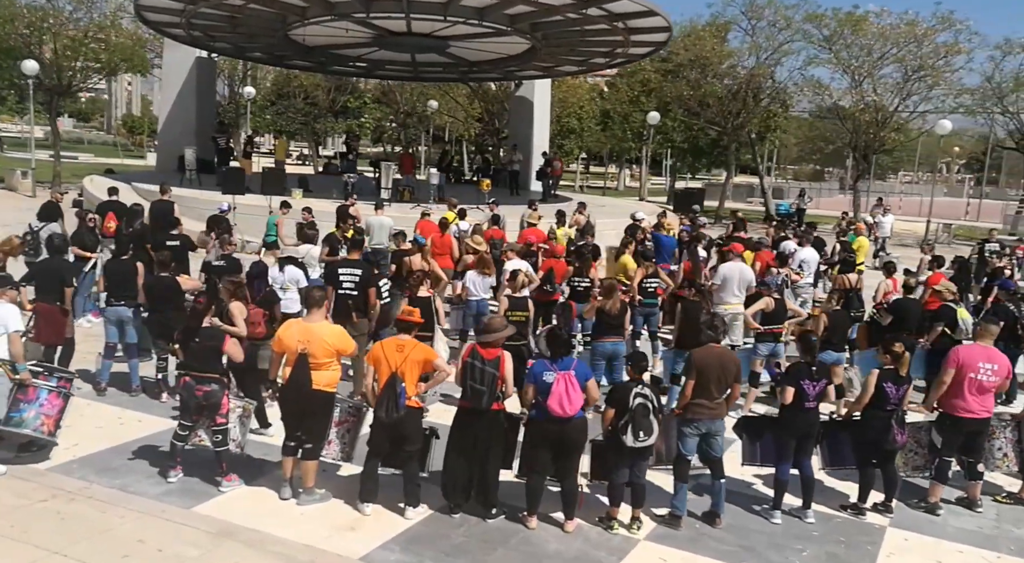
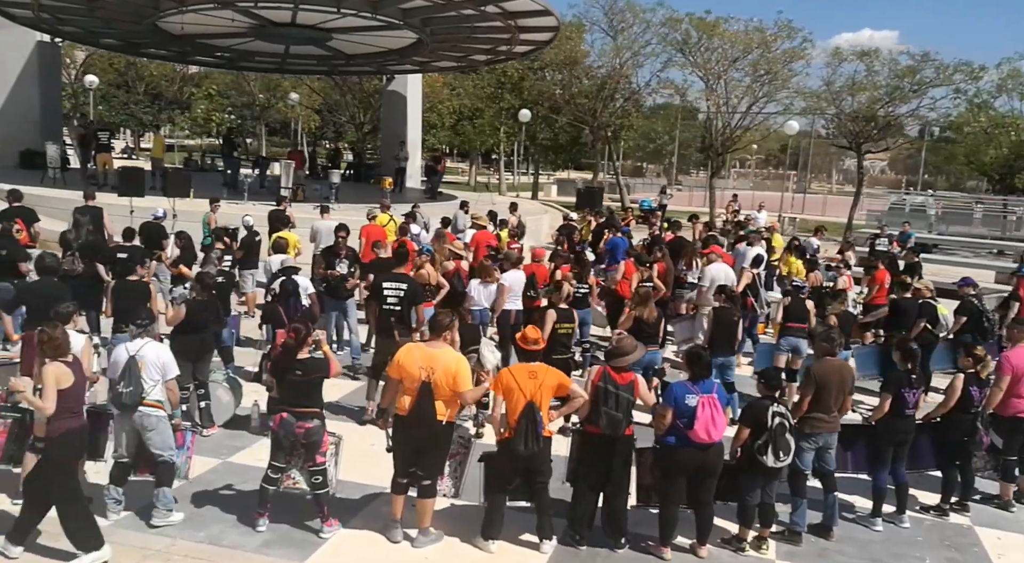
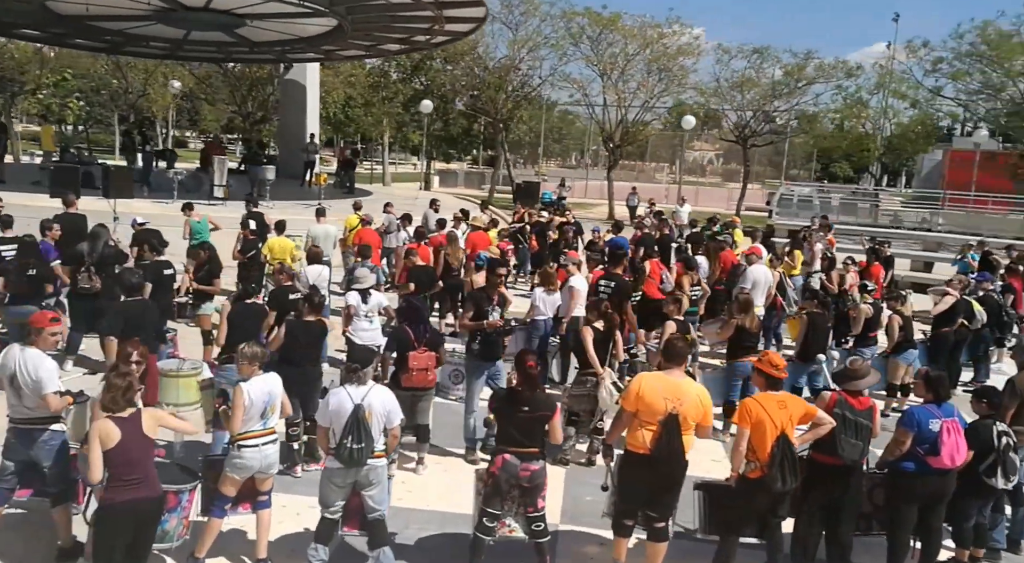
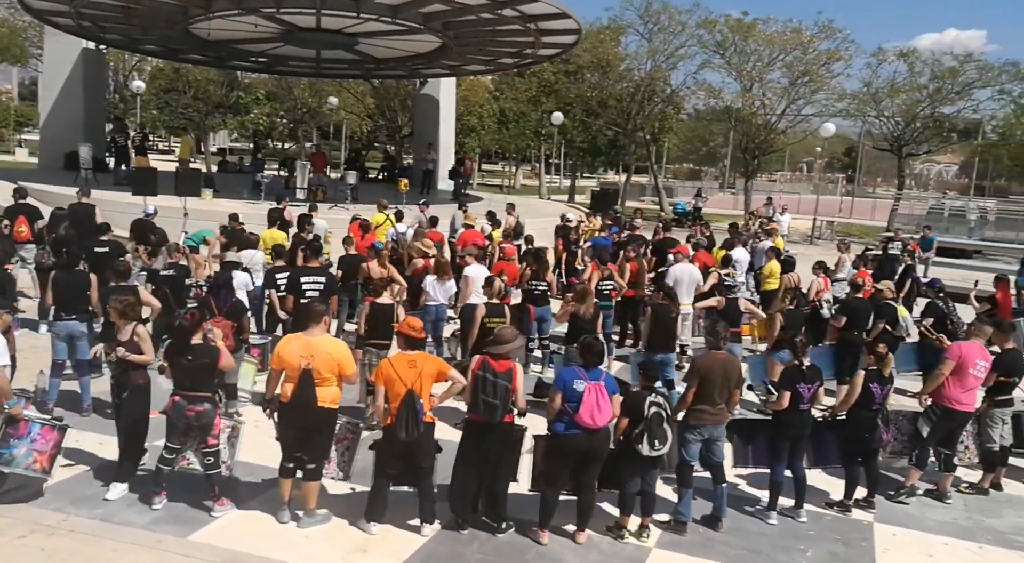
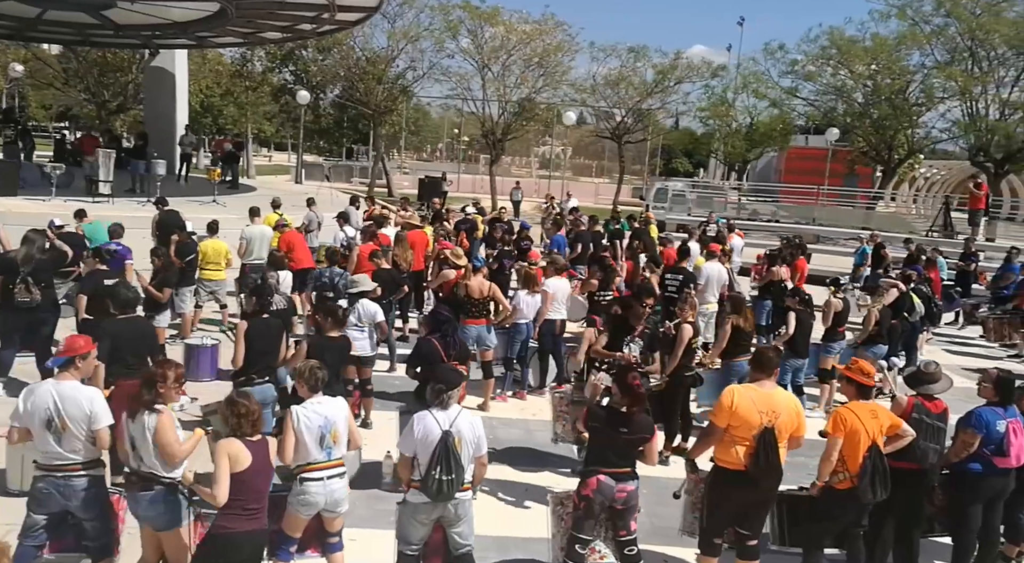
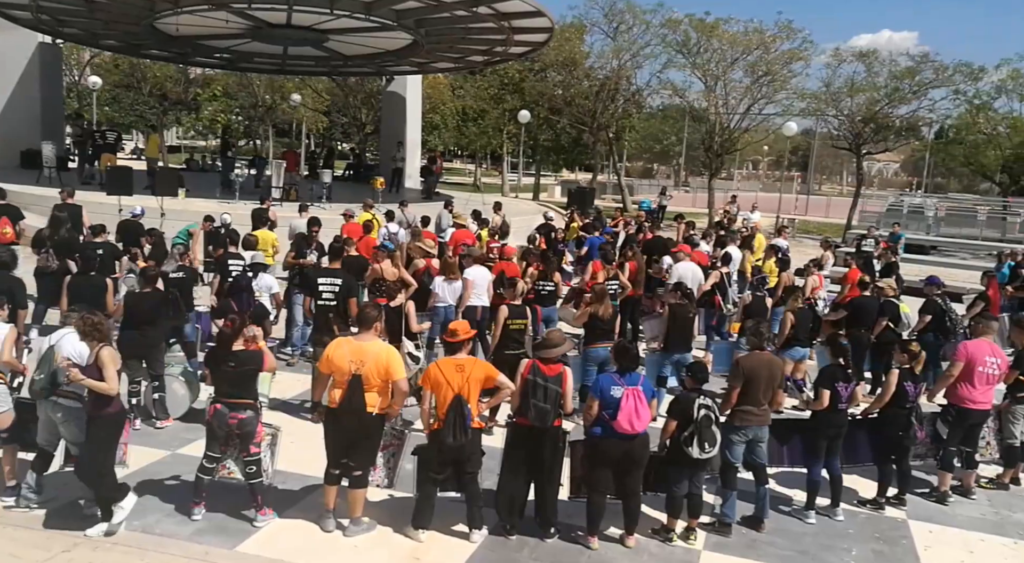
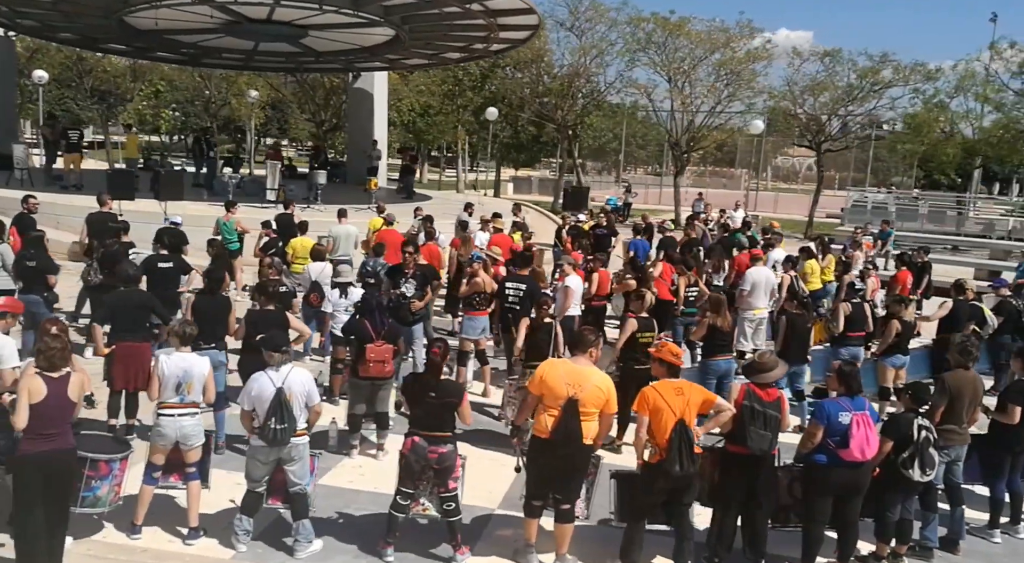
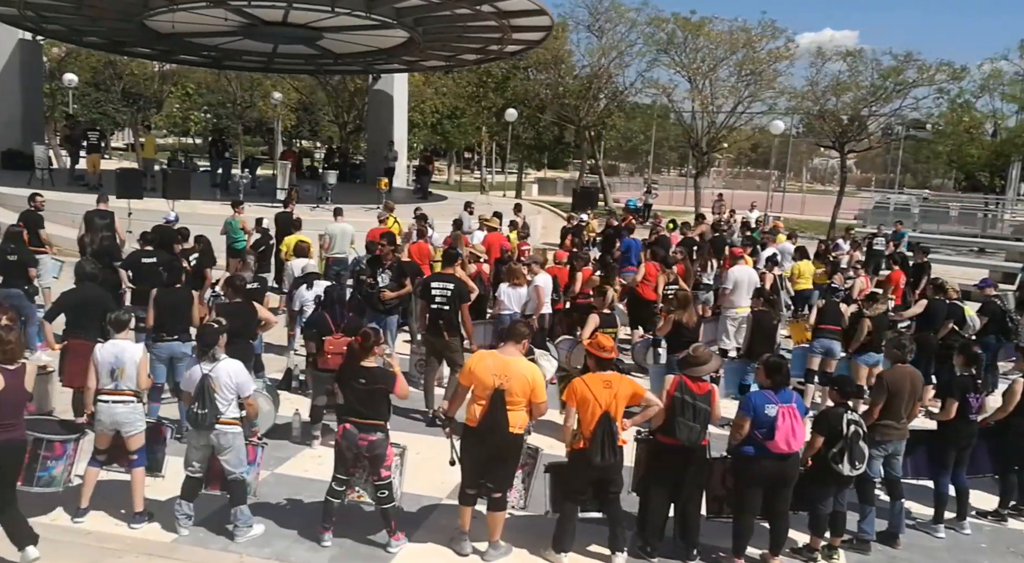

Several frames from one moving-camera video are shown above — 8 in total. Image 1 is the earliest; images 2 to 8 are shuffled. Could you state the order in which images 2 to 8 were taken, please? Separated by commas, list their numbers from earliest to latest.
4, 6, 2, 8, 7, 3, 5
